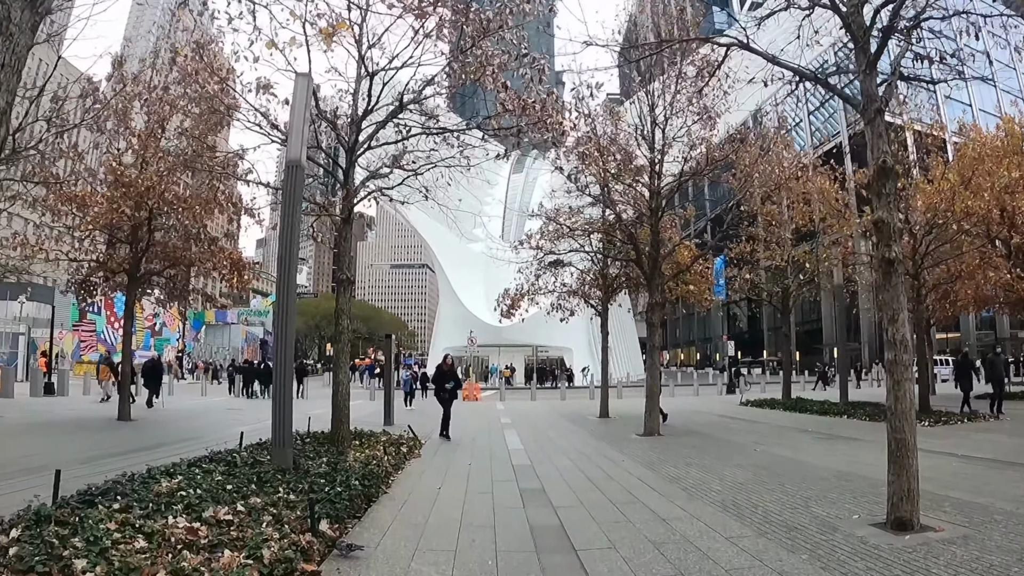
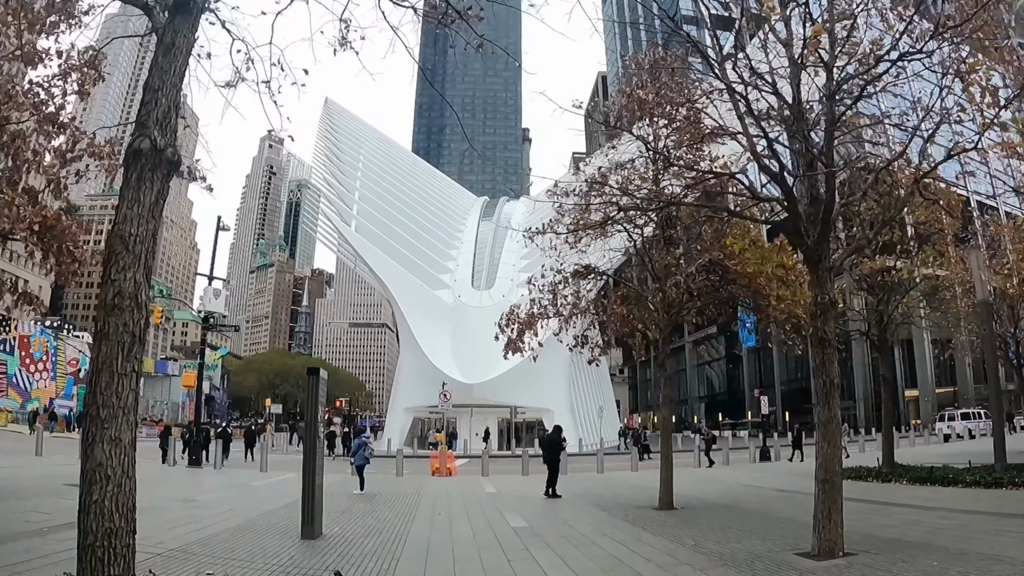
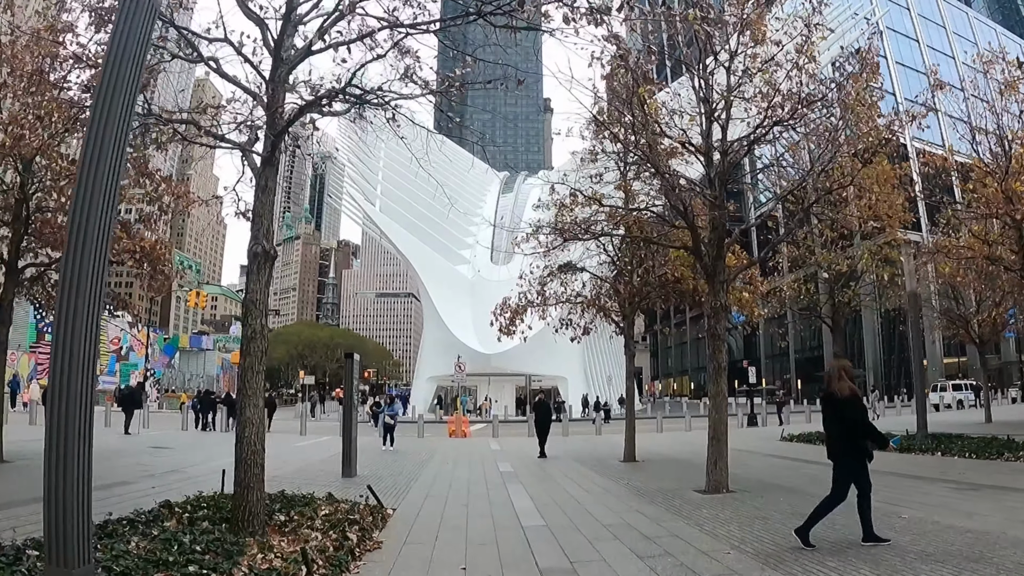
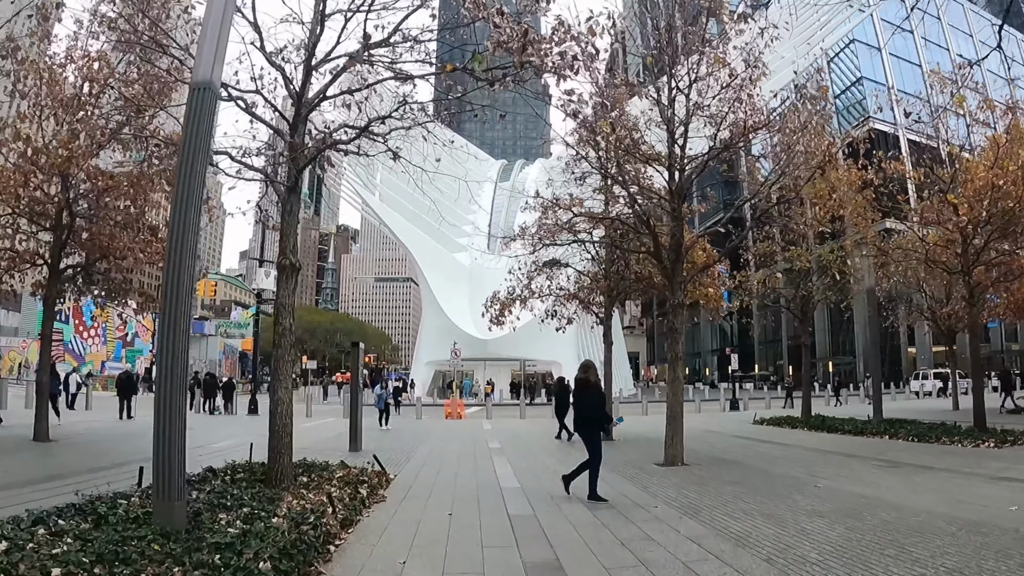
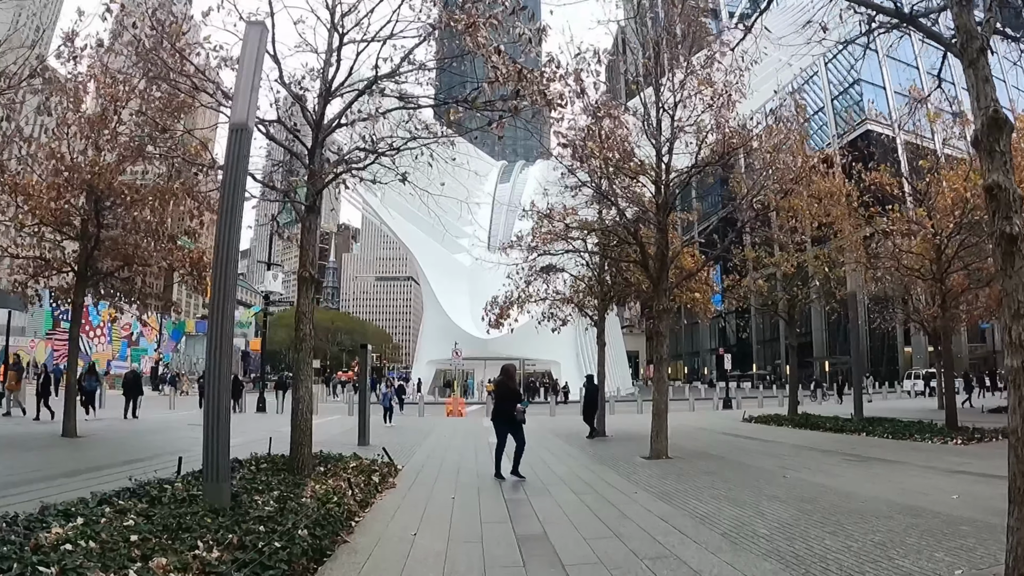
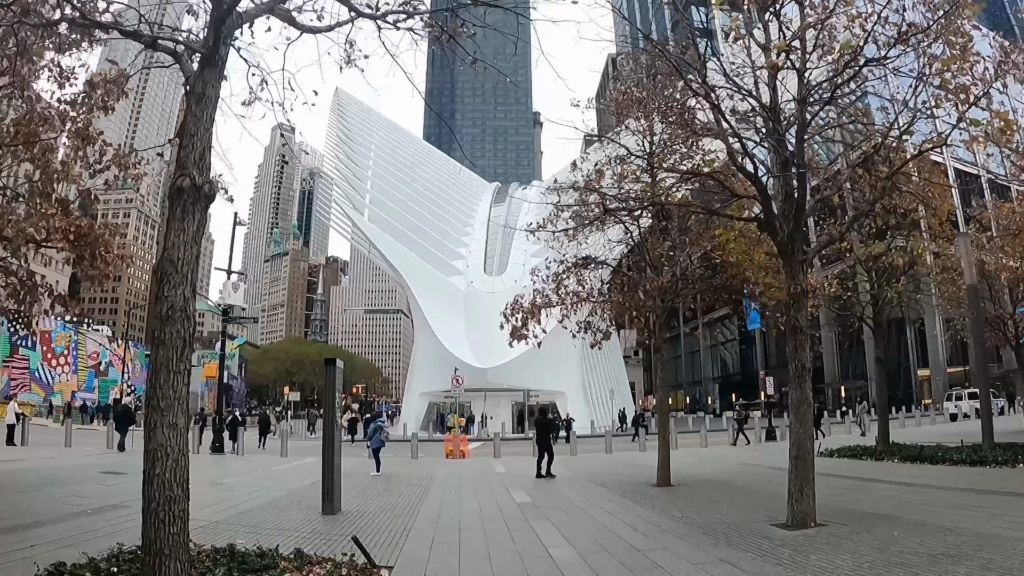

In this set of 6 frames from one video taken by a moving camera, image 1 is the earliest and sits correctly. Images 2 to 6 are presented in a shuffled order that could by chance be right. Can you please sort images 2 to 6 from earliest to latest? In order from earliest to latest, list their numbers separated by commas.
5, 4, 3, 6, 2
